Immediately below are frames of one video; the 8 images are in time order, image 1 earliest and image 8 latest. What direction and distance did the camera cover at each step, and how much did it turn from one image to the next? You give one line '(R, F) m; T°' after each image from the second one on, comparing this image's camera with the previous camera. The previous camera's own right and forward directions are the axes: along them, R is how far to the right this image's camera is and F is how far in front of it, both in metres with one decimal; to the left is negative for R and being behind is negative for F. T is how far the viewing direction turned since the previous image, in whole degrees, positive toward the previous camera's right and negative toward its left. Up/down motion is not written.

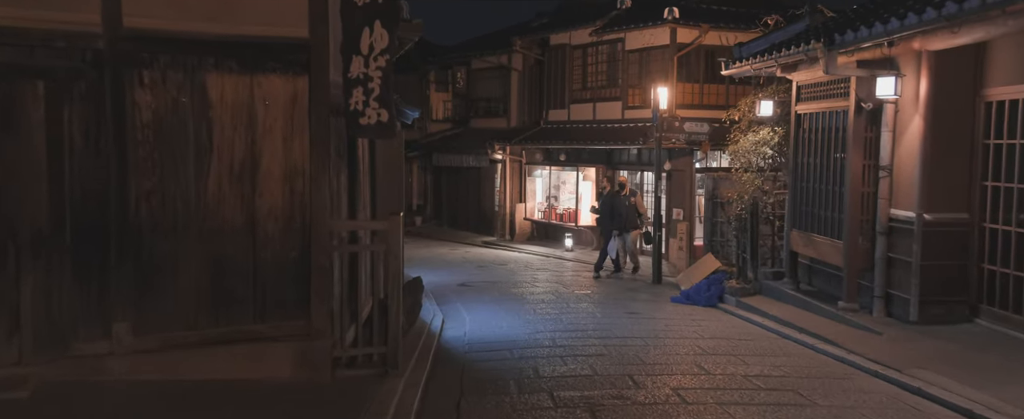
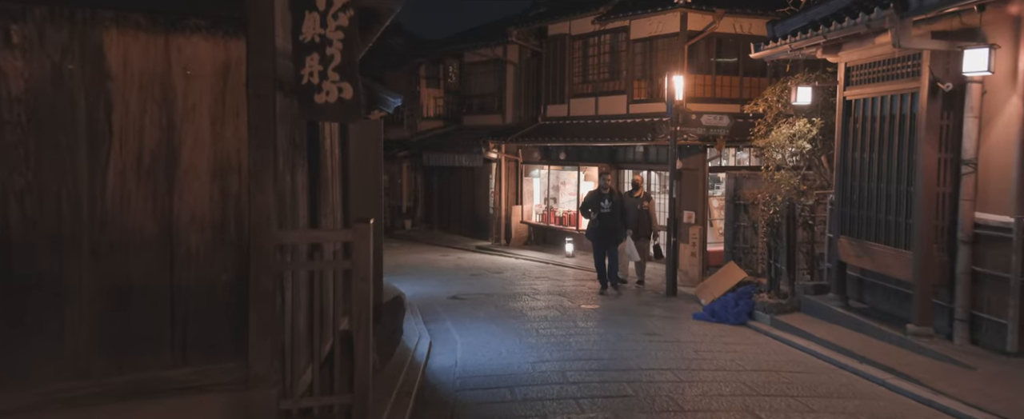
(-0.1, +1.7) m; +1°
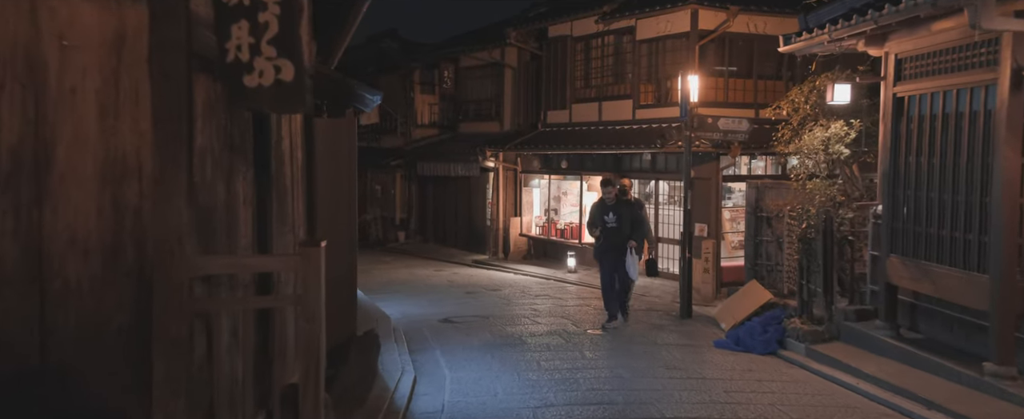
(0.0, +1.4) m; 0°
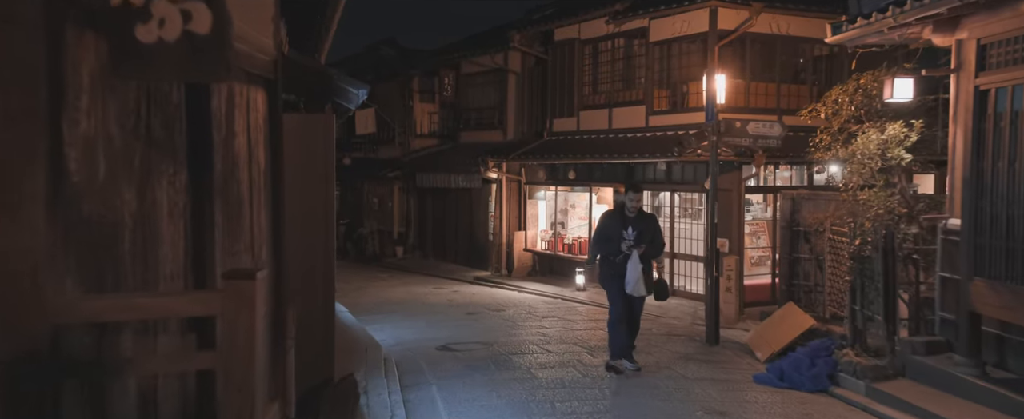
(-0.1, +1.4) m; 0°
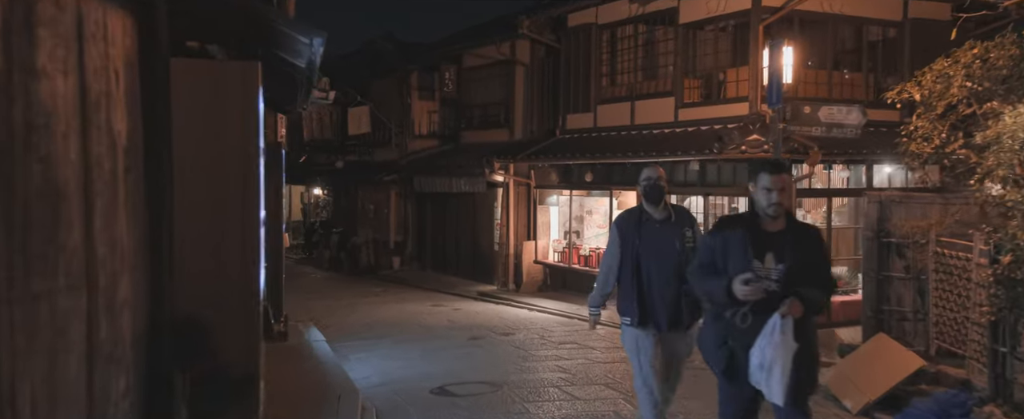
(-0.1, +2.4) m; 0°
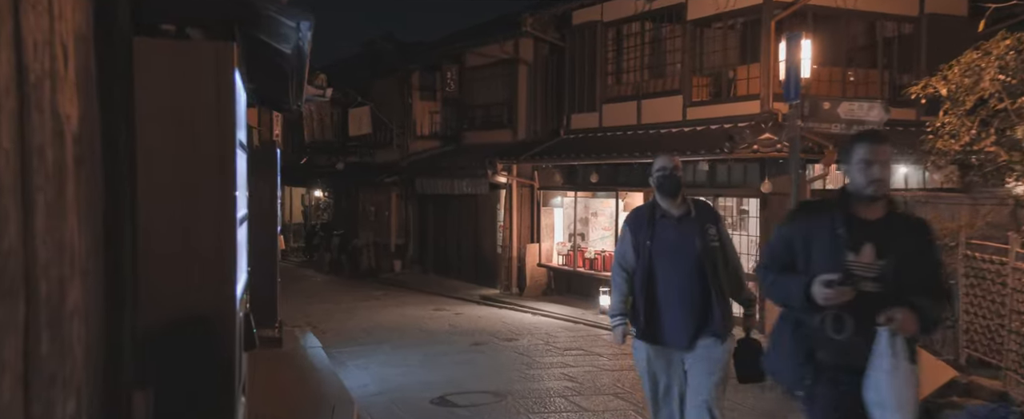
(0.0, +0.5) m; 0°
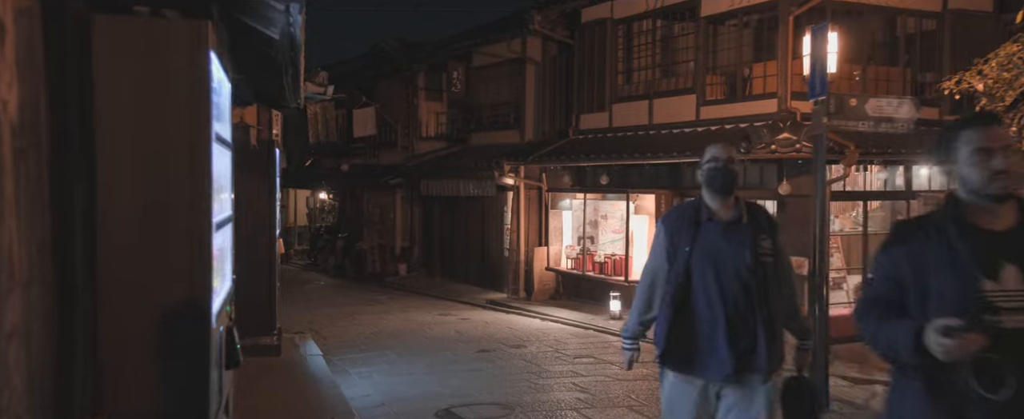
(0.0, +0.5) m; 0°
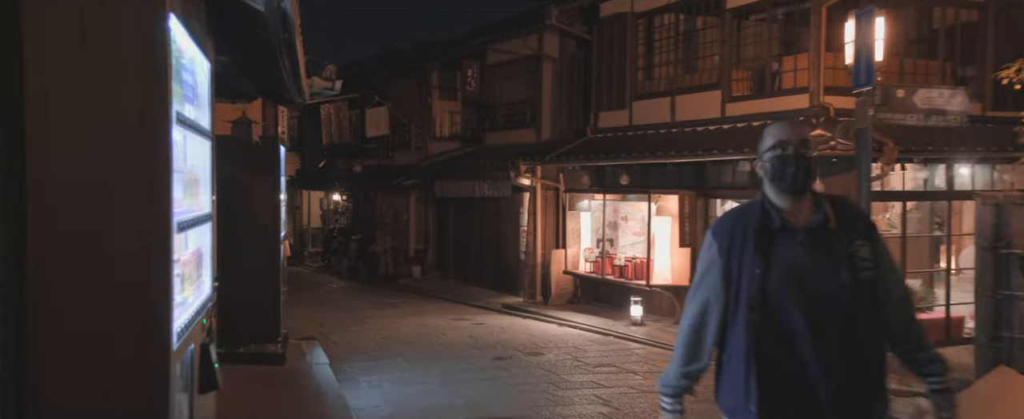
(0.0, +0.6) m; -1°
